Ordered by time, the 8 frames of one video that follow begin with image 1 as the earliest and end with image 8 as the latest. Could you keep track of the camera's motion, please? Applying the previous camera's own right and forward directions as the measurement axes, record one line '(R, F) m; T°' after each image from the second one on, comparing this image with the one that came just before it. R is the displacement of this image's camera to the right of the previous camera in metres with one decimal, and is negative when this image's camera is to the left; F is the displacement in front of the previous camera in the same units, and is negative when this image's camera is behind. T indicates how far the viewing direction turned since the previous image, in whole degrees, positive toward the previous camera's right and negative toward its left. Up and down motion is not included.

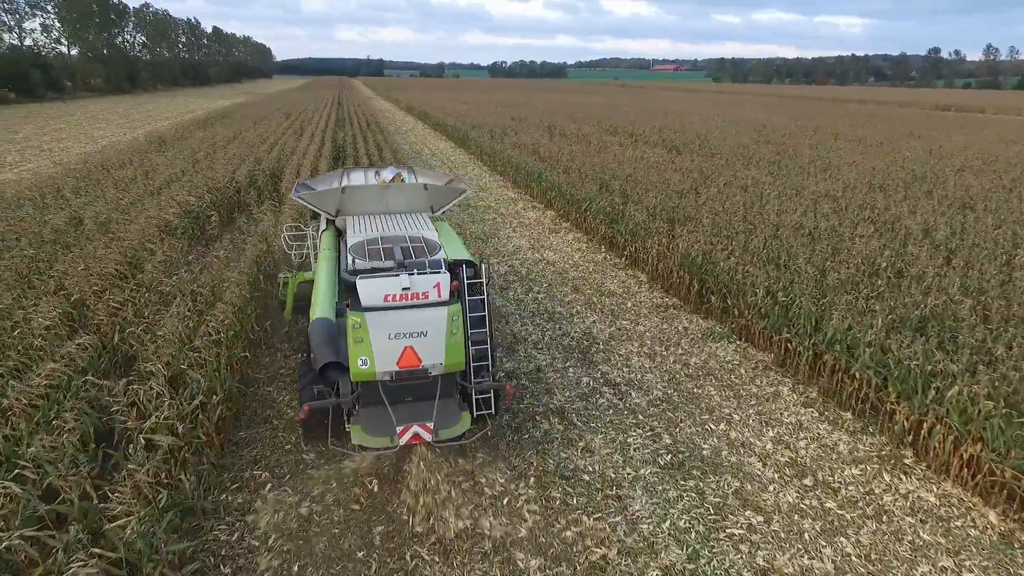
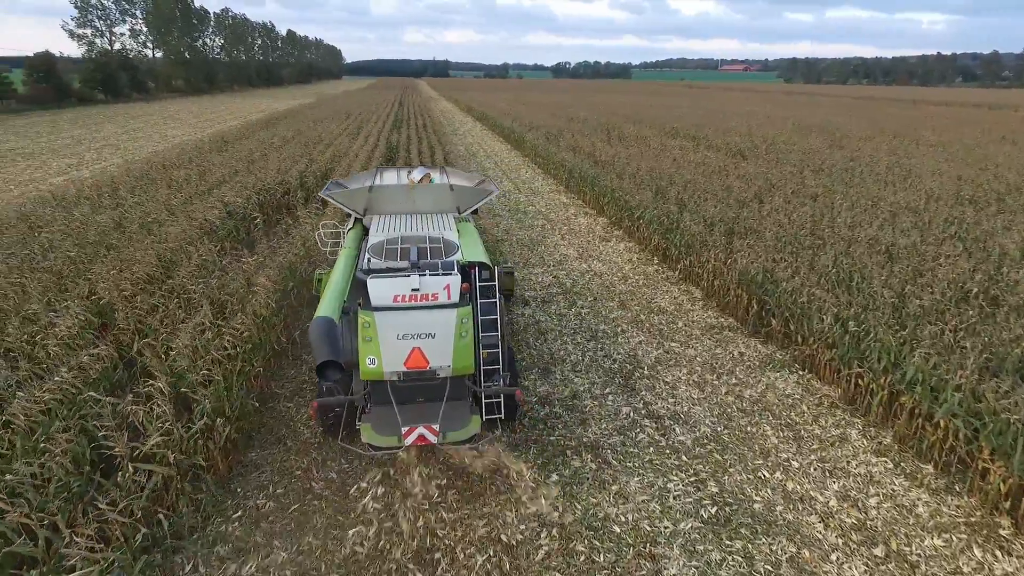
(+0.2, +0.5) m; -5°
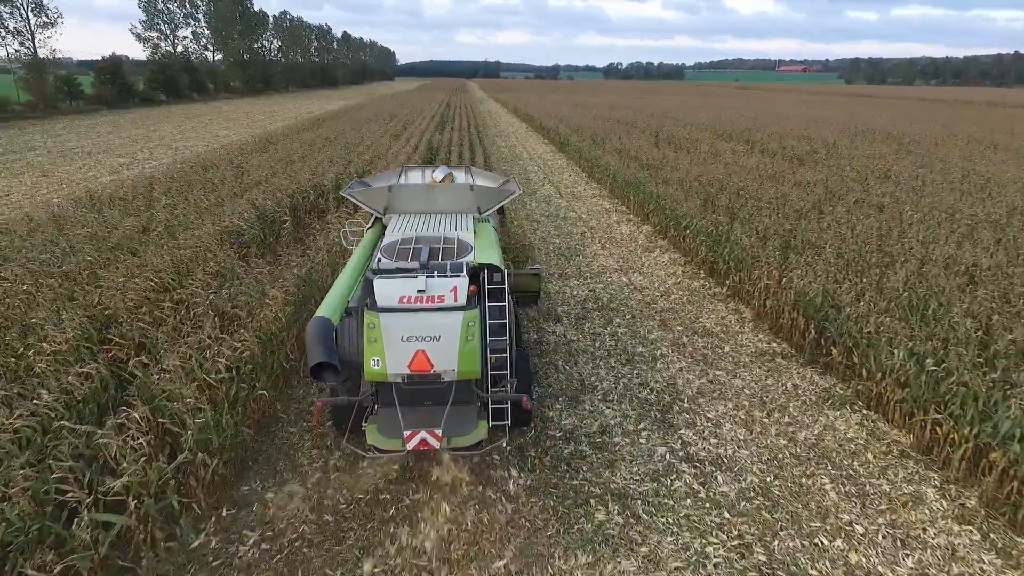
(+0.2, +0.6) m; -4°
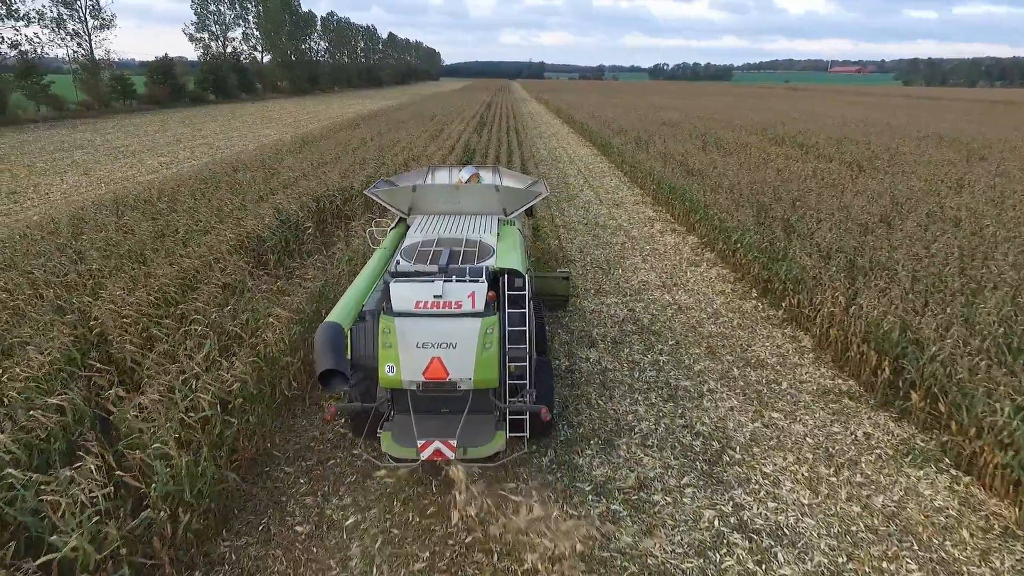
(+0.1, +0.7) m; -4°
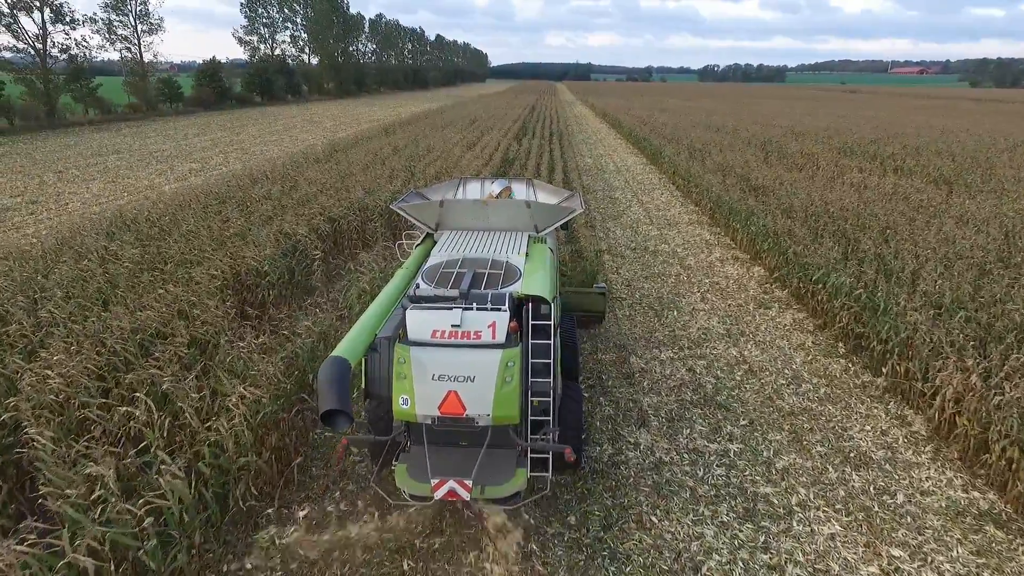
(+0.1, +1.4) m; -4°
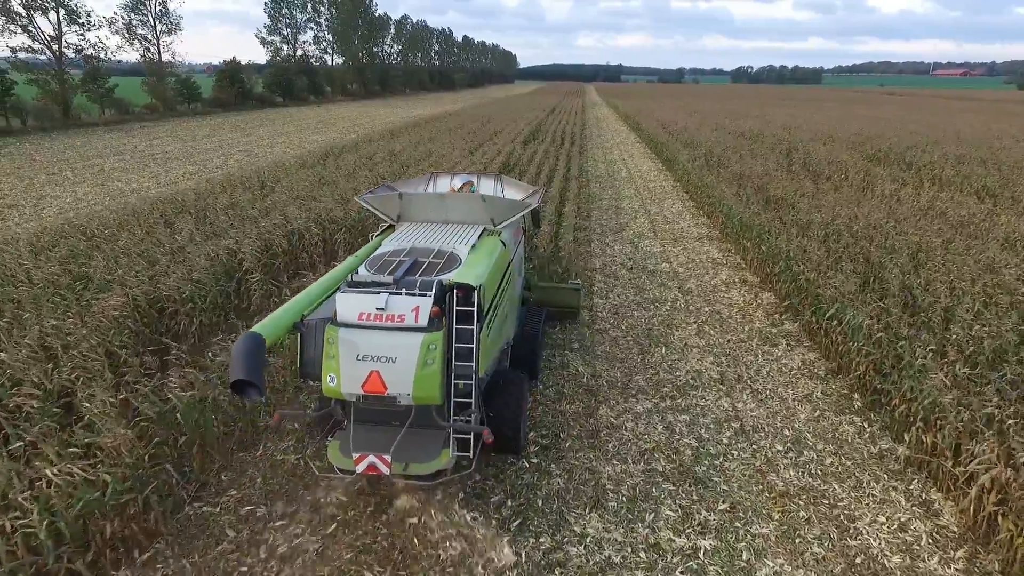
(+0.8, +1.1) m; -3°
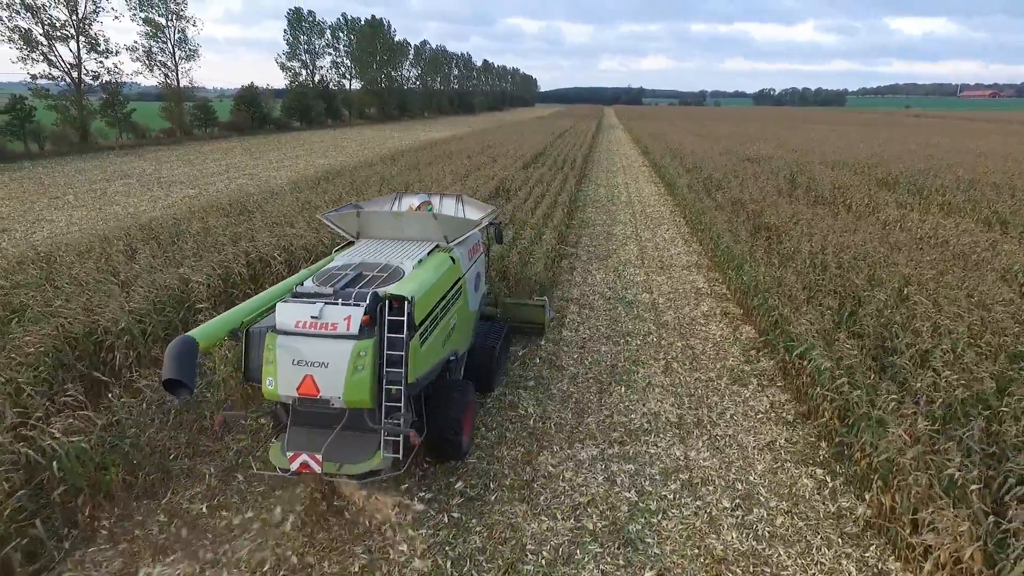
(+0.8, +0.4) m; -2°
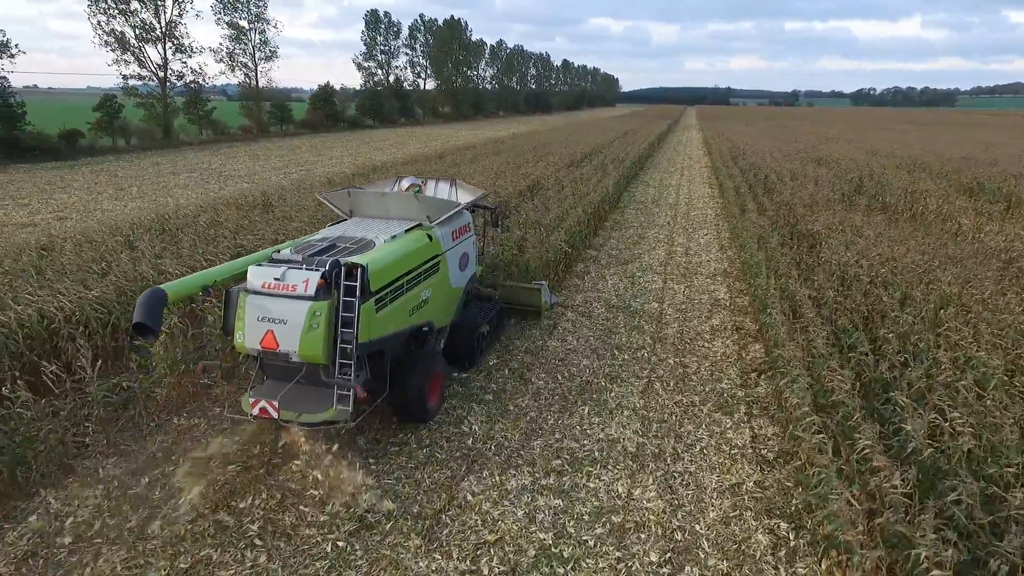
(+1.2, +0.7) m; -7°
